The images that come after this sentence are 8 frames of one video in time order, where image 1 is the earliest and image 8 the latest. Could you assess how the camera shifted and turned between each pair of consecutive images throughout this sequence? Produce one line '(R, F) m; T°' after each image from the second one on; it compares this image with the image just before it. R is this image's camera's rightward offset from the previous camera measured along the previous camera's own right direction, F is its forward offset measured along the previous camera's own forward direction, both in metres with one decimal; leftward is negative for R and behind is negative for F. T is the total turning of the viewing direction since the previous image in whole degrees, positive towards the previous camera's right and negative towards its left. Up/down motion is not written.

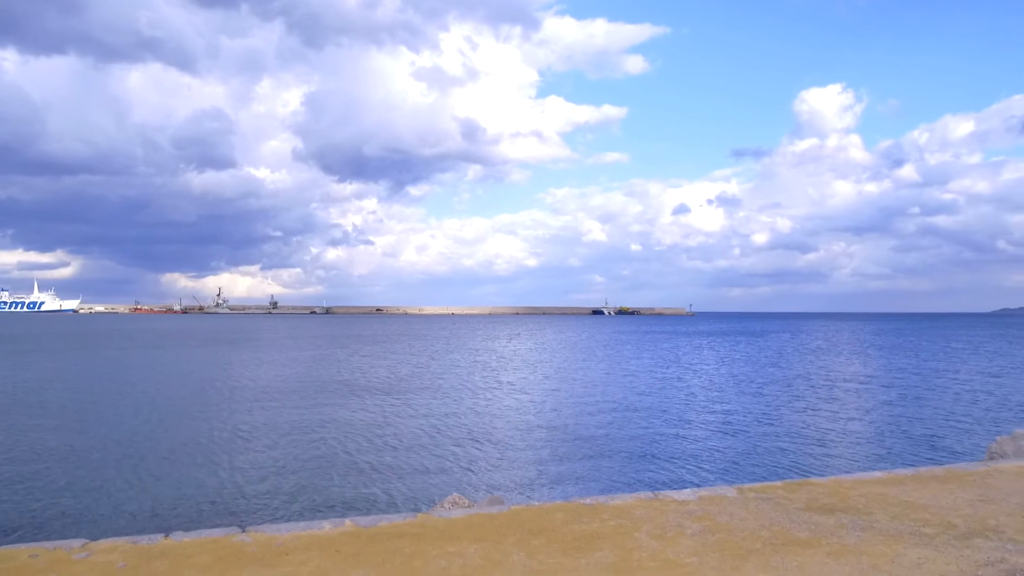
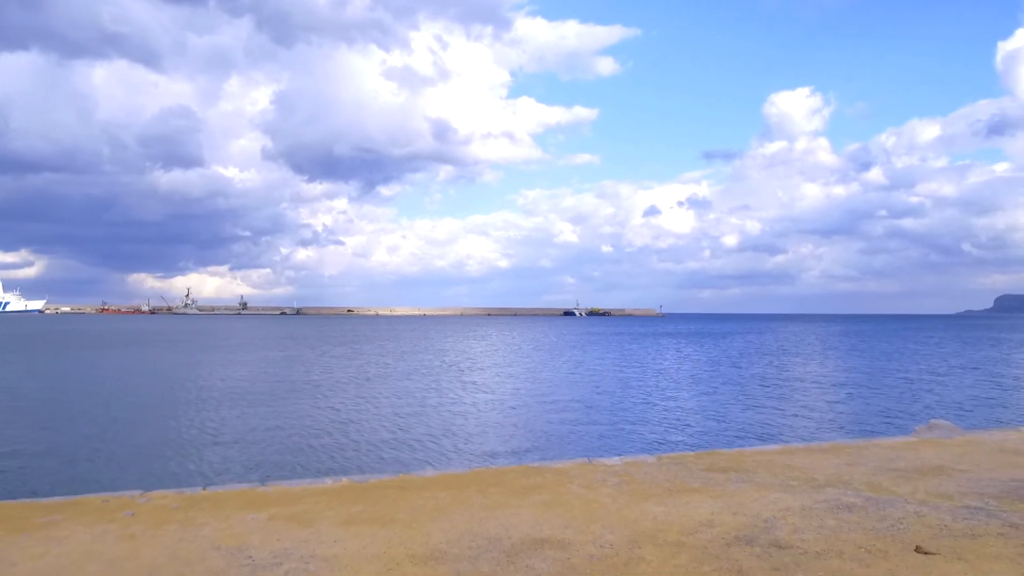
(+0.1, -1.9) m; +2°
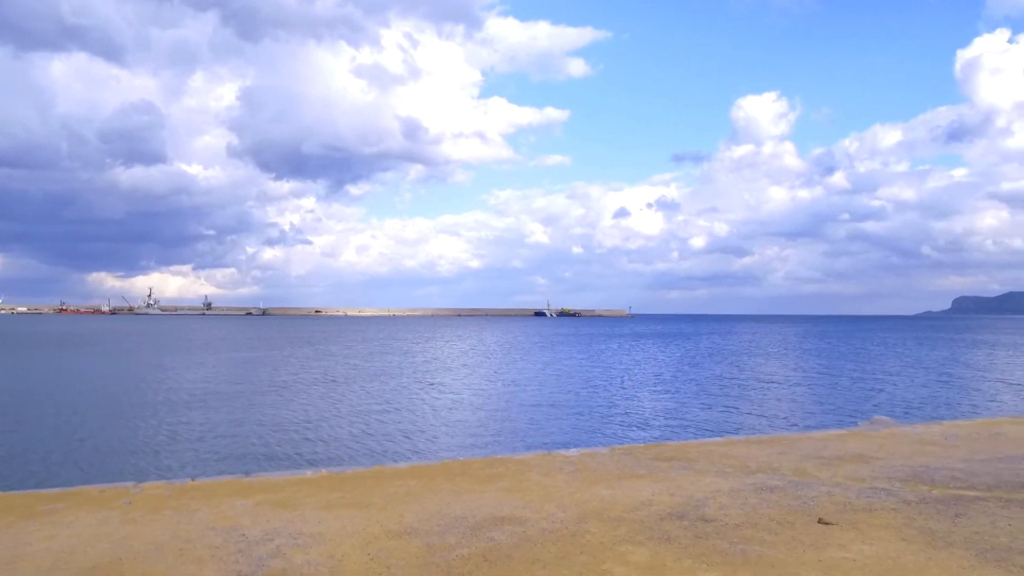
(+0.1, -0.9) m; +2°
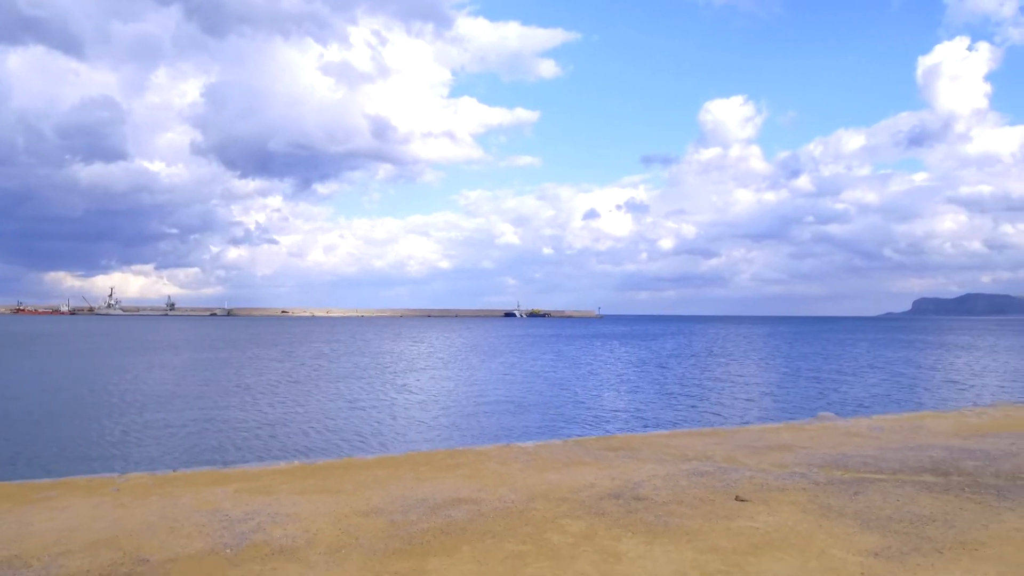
(+0.2, -0.9) m; +3°
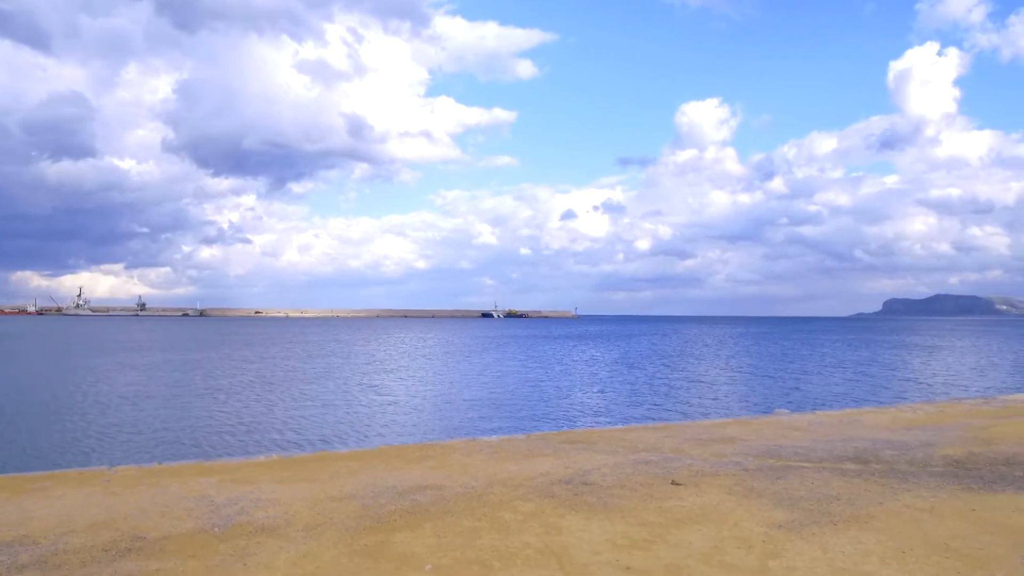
(+0.2, -0.9) m; +2°
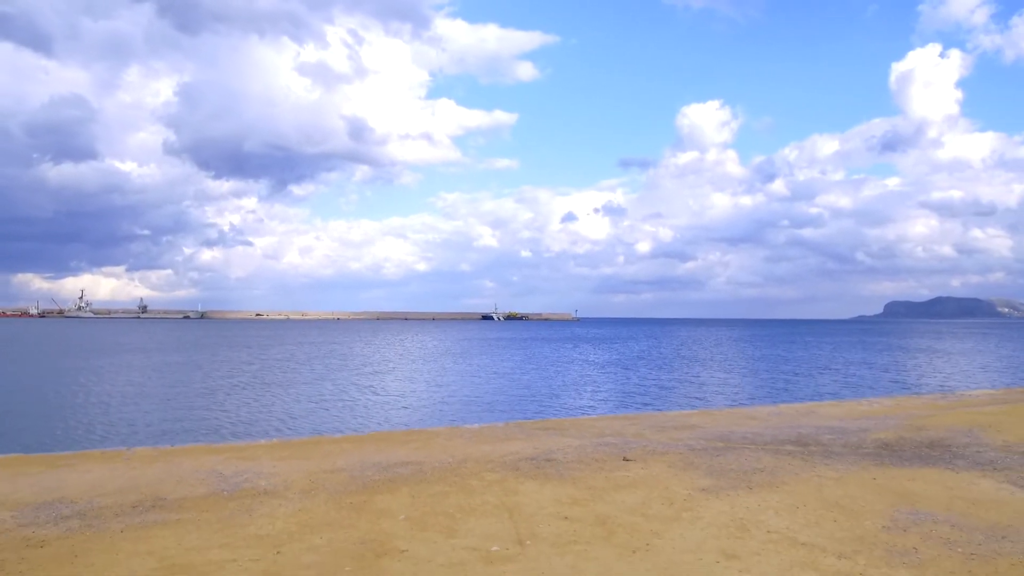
(+0.4, -1.2) m; 0°
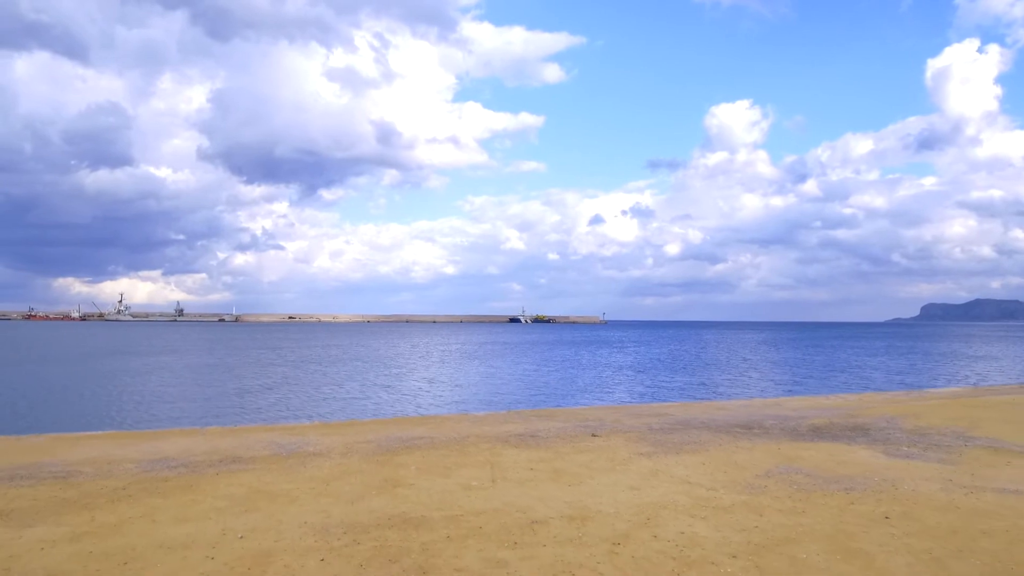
(-0.4, +0.3) m; -2°
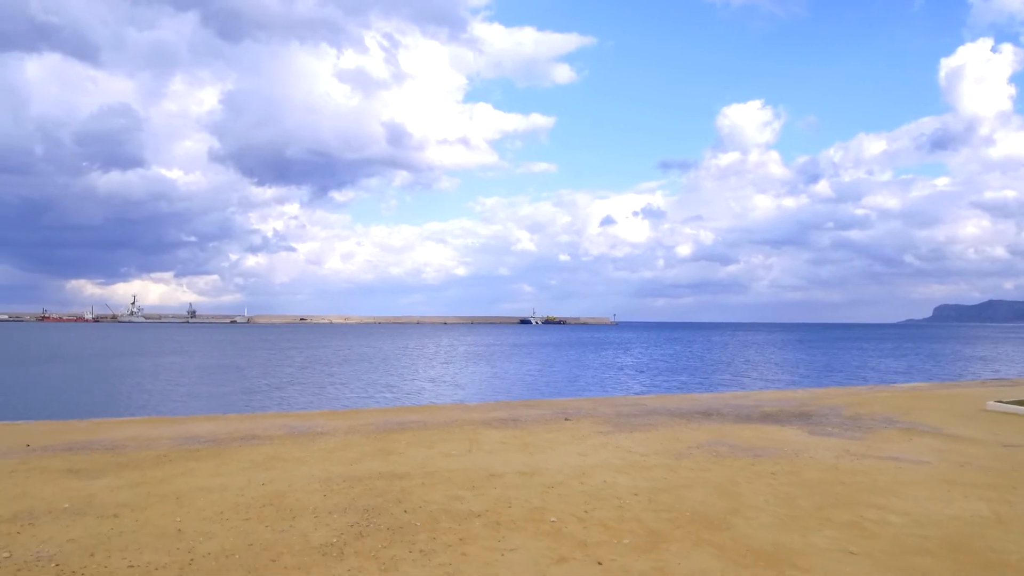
(+0.9, -2.8) m; -1°
